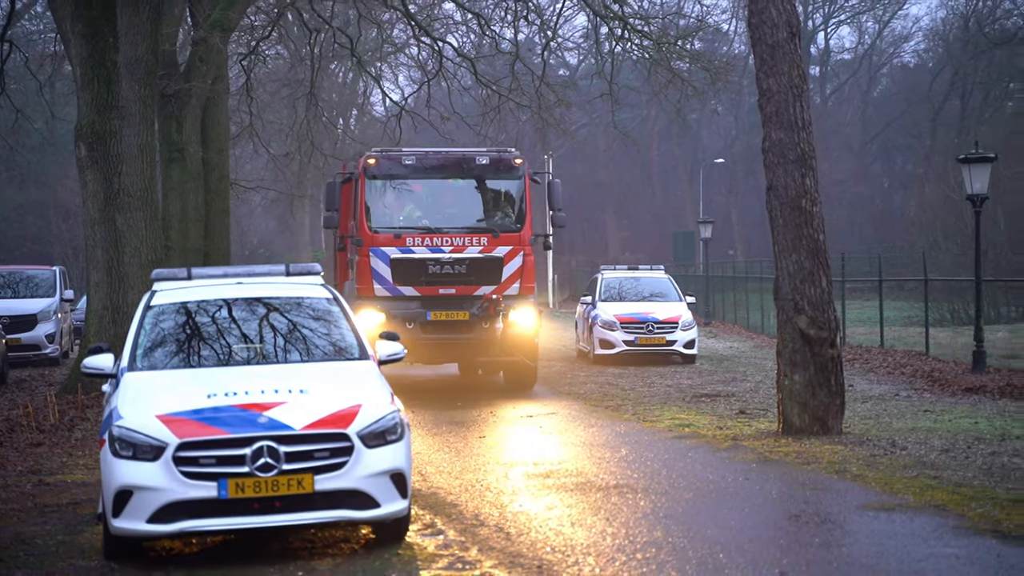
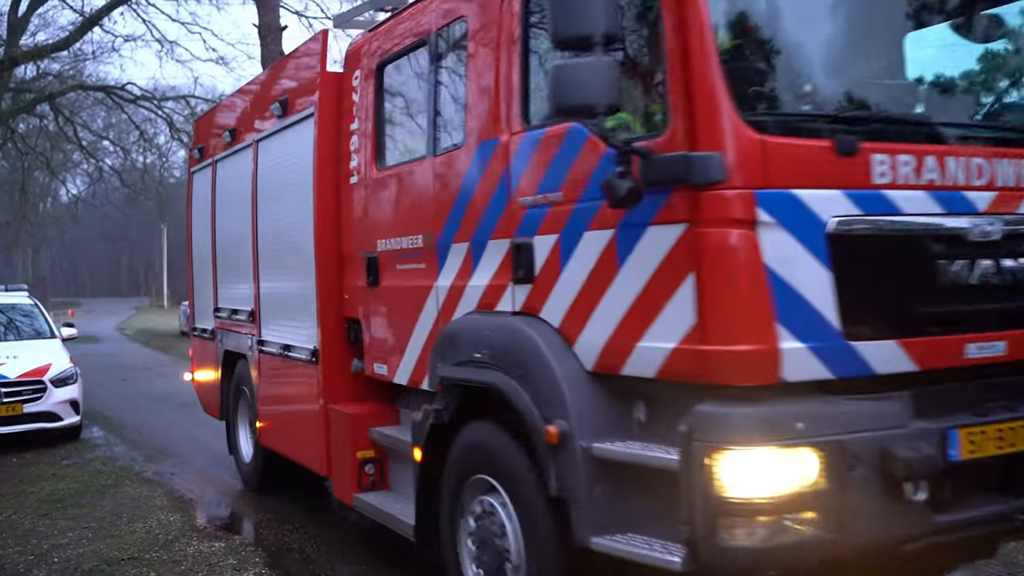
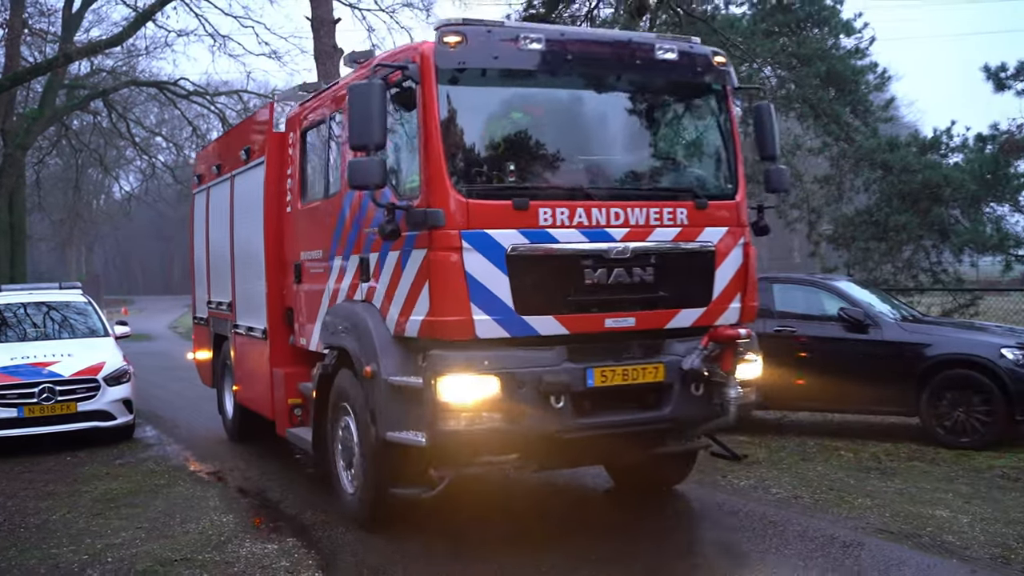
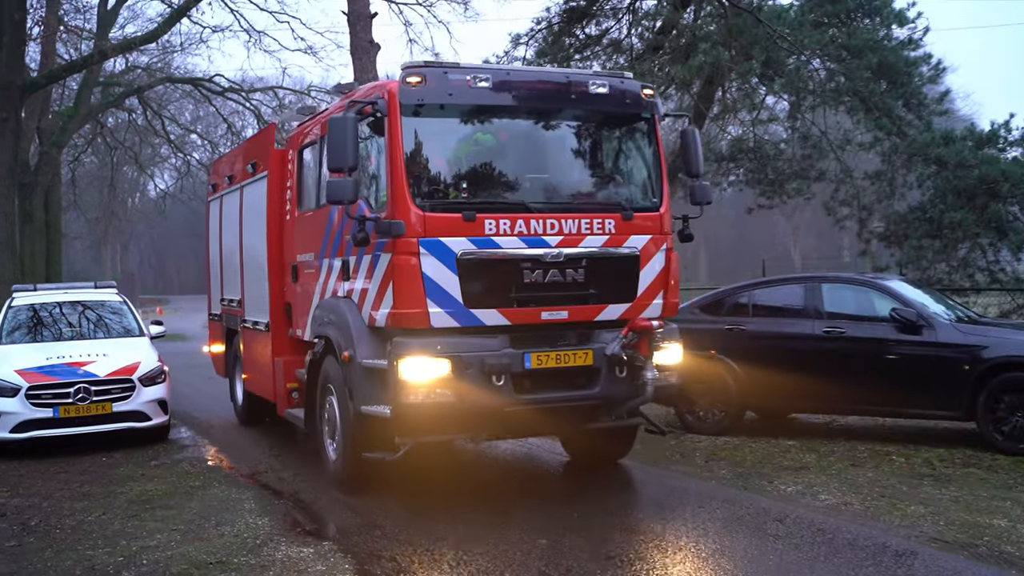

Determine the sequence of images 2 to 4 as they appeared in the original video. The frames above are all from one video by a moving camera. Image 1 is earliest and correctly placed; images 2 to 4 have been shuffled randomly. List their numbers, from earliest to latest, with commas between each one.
4, 3, 2
